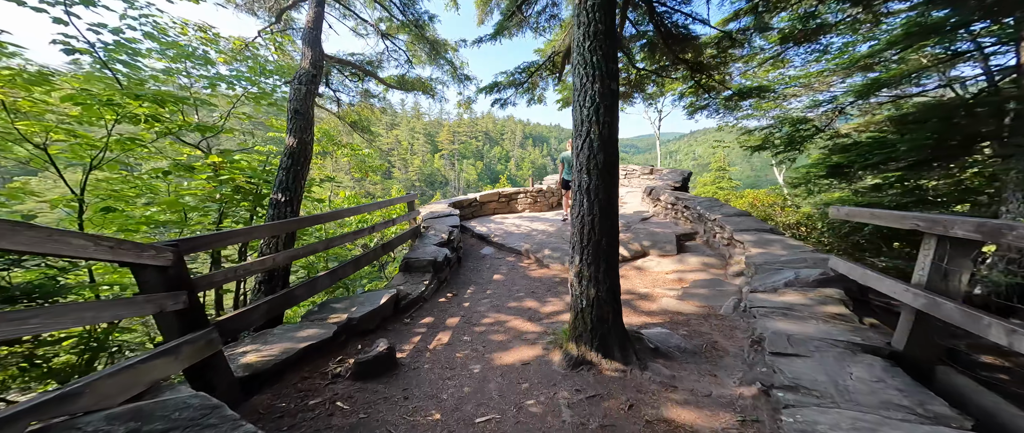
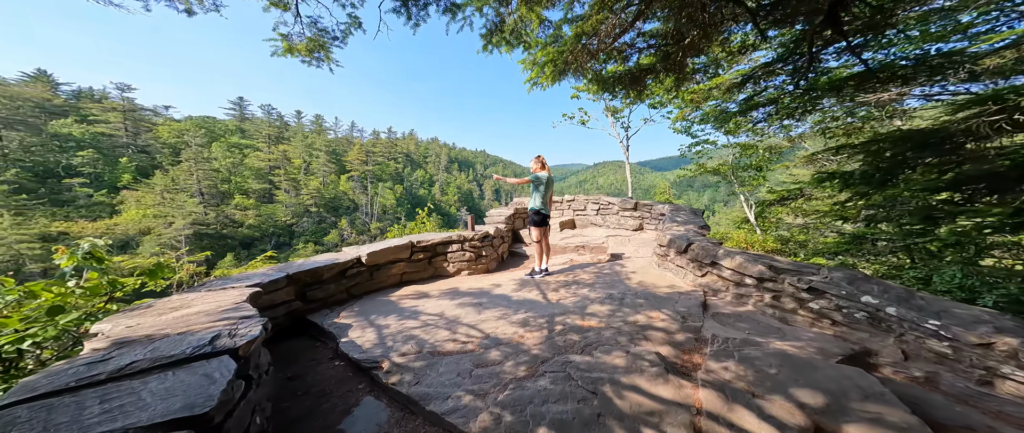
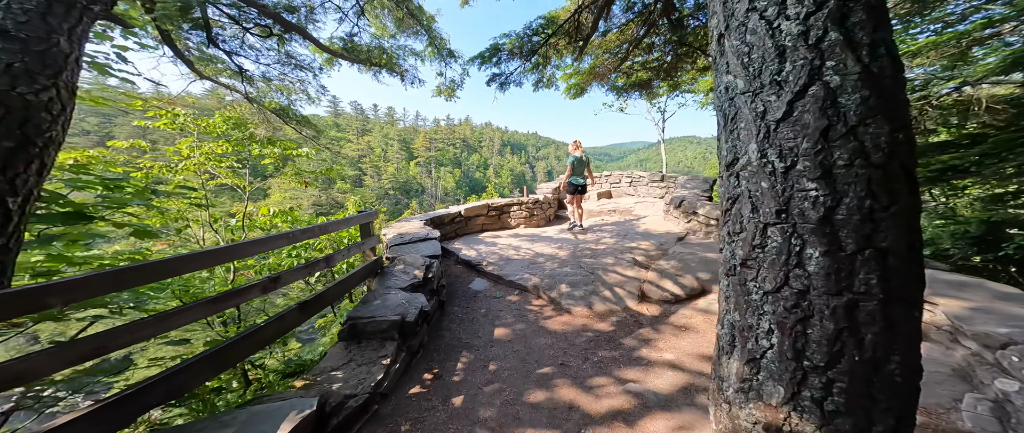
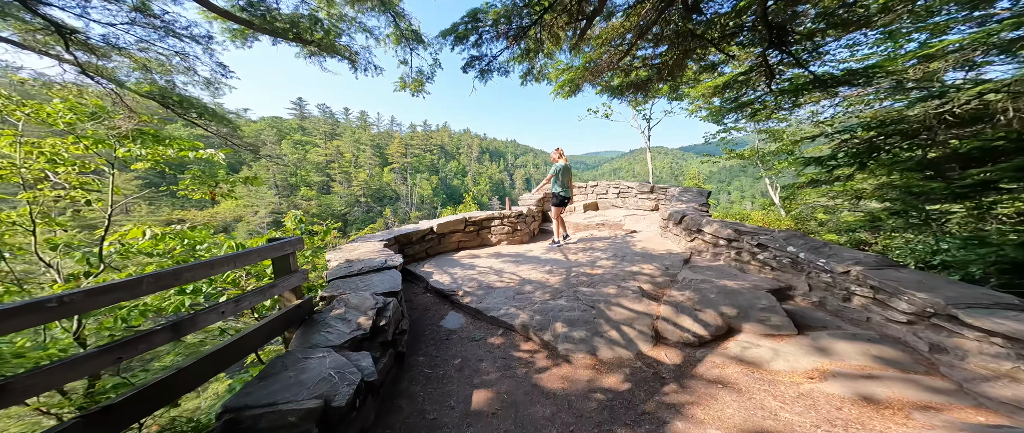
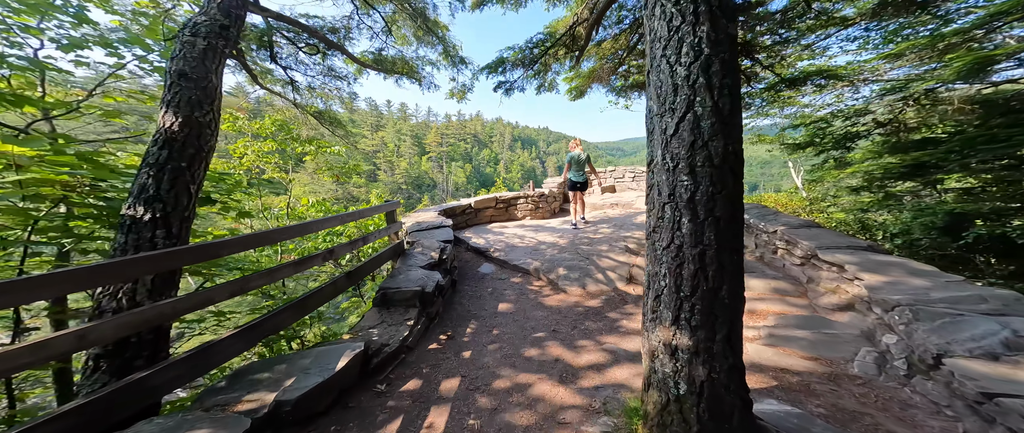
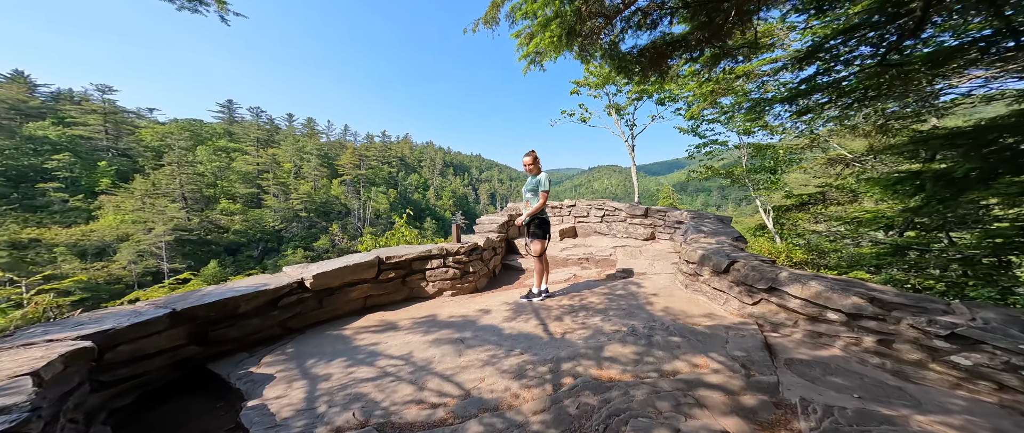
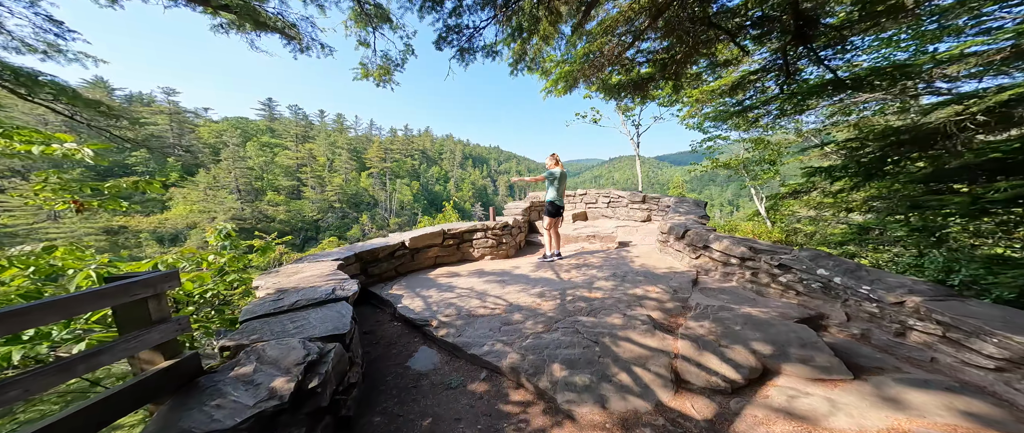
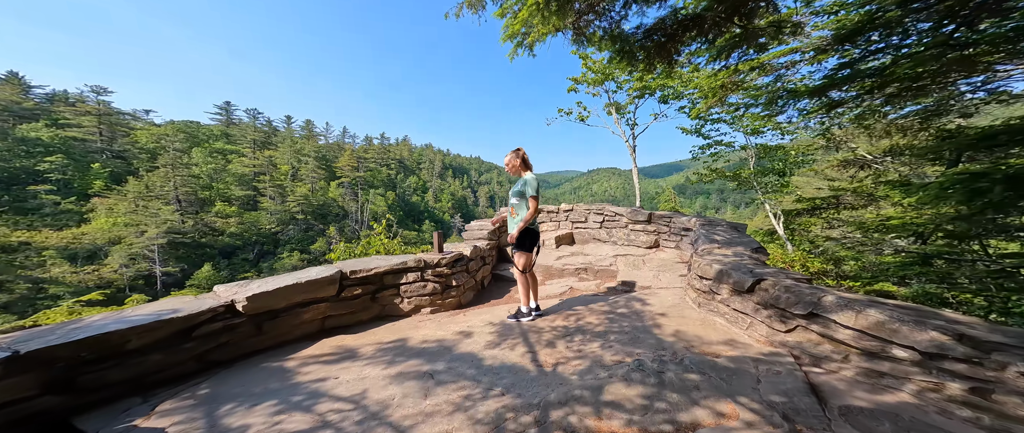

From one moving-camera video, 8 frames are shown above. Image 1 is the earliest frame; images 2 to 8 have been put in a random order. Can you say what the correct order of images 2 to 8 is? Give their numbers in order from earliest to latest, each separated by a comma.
5, 3, 4, 7, 2, 6, 8
